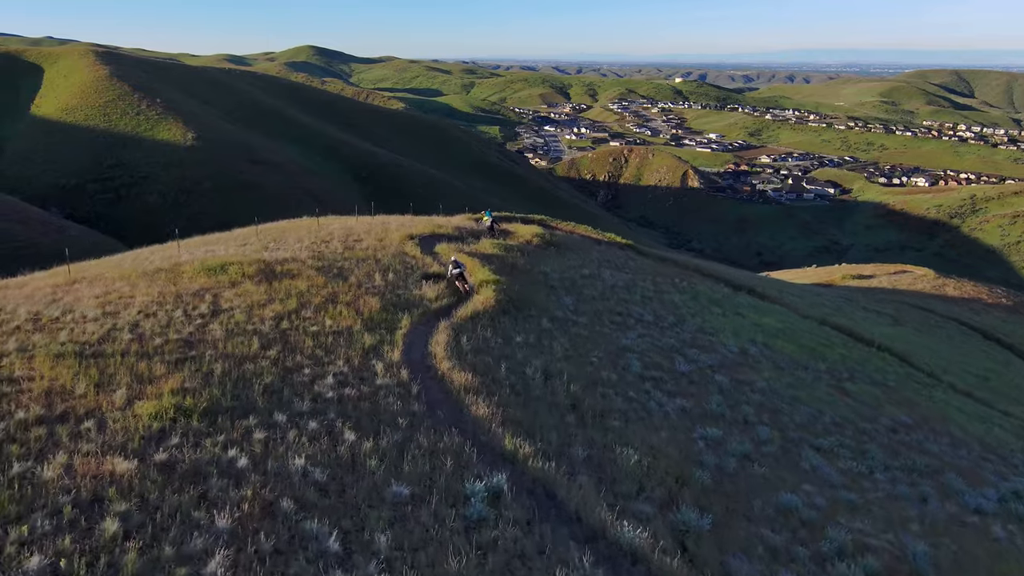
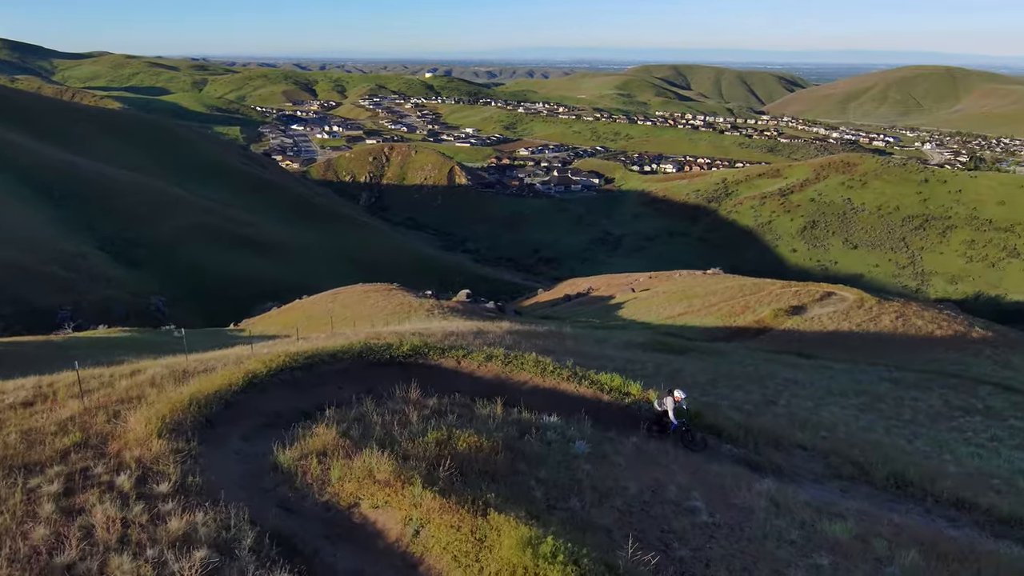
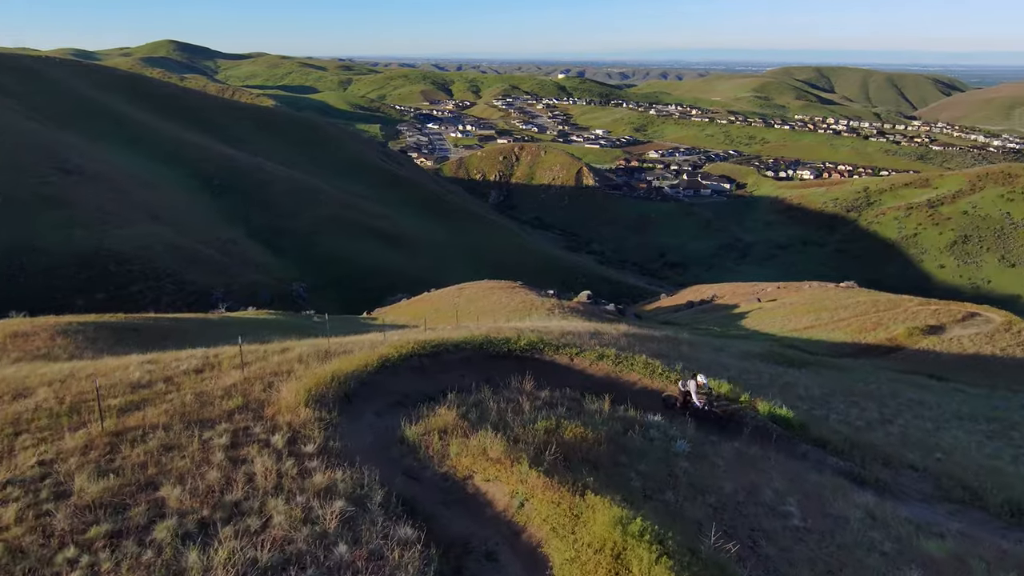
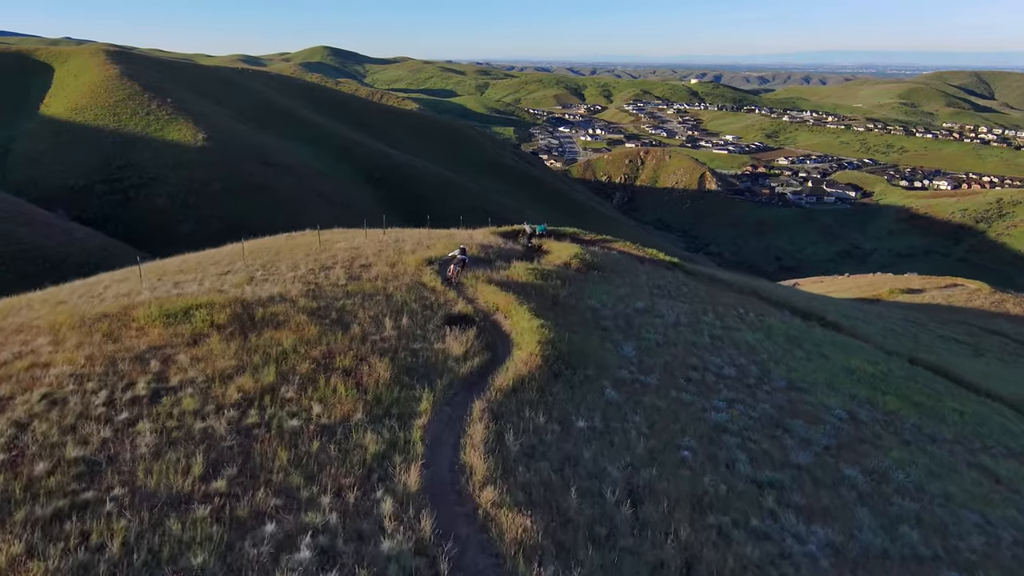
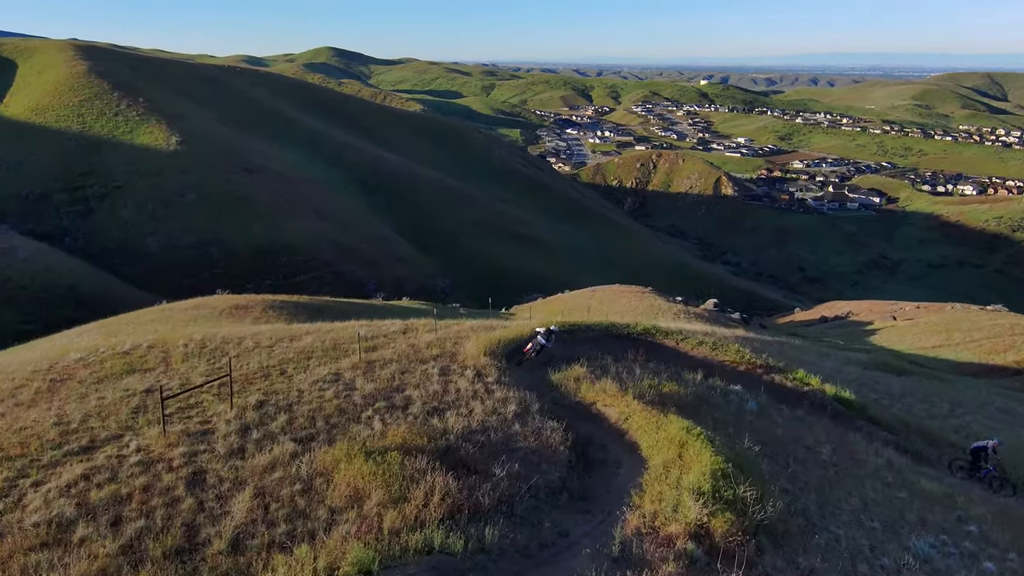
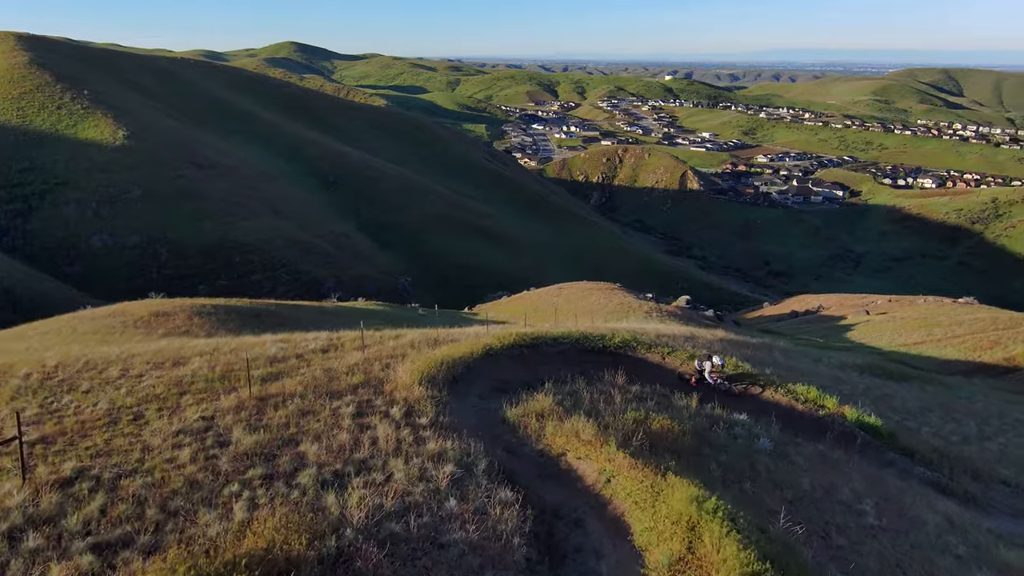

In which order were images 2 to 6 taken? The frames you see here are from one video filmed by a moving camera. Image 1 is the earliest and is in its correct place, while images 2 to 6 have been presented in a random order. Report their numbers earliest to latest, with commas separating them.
4, 5, 6, 3, 2
